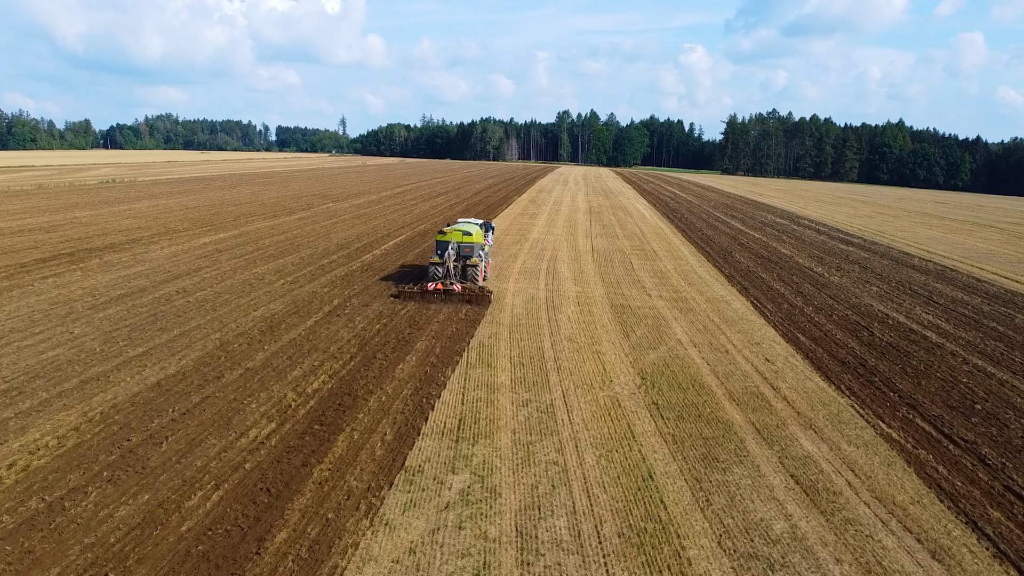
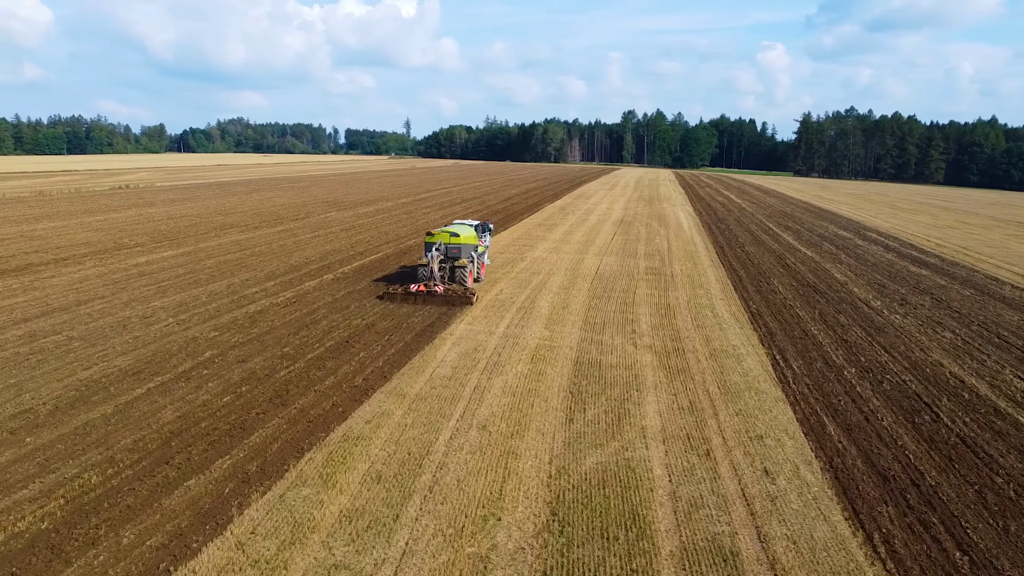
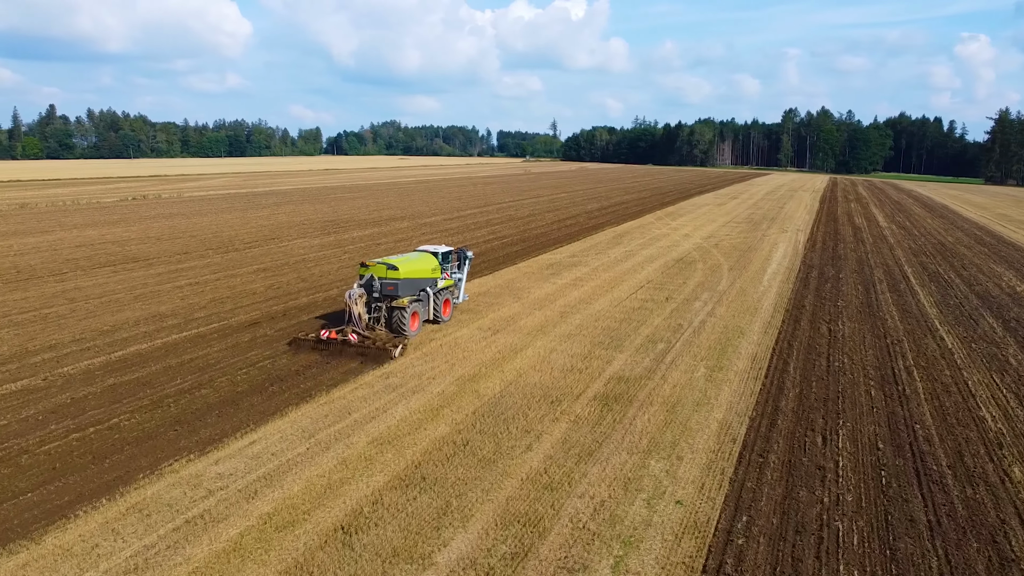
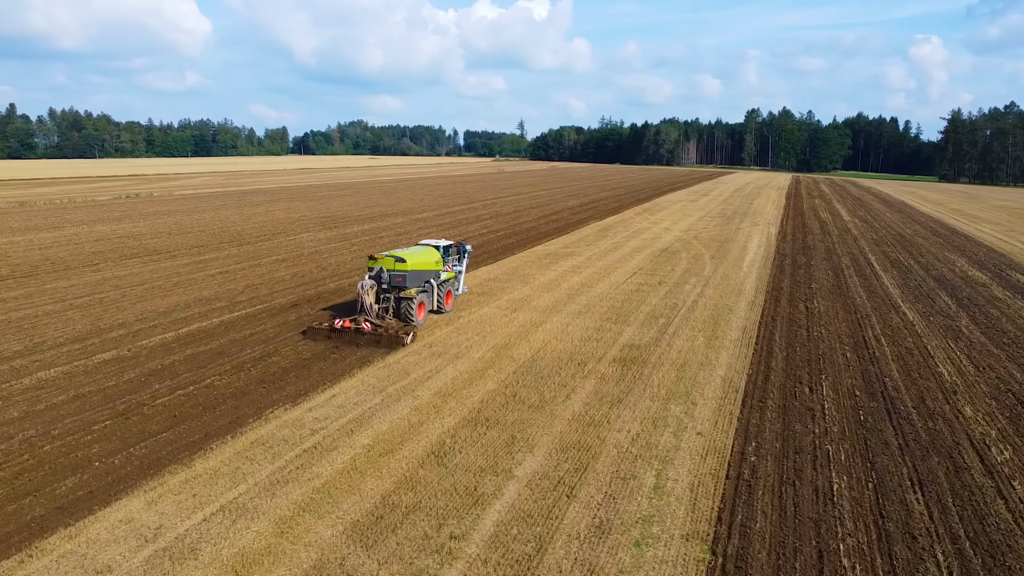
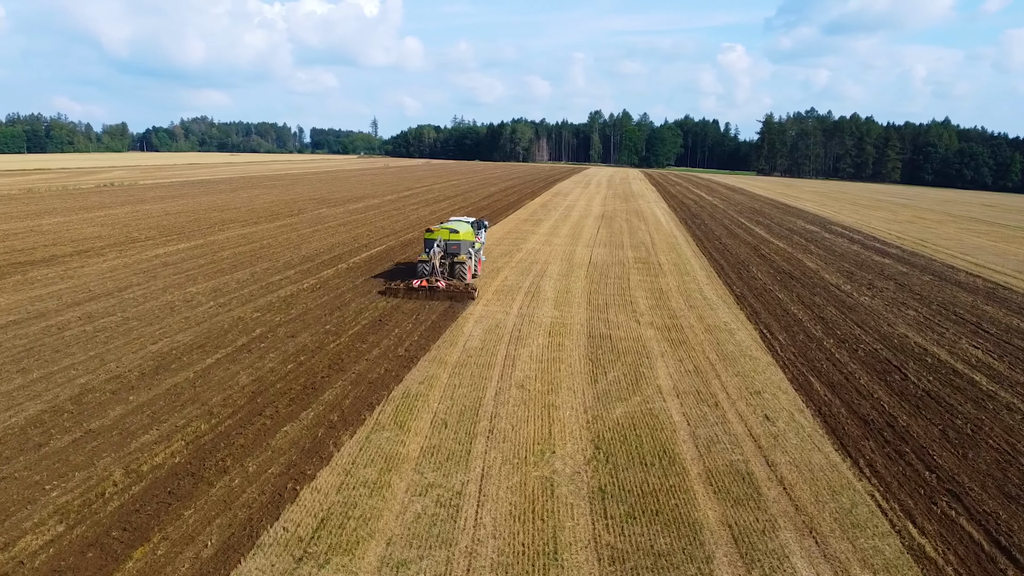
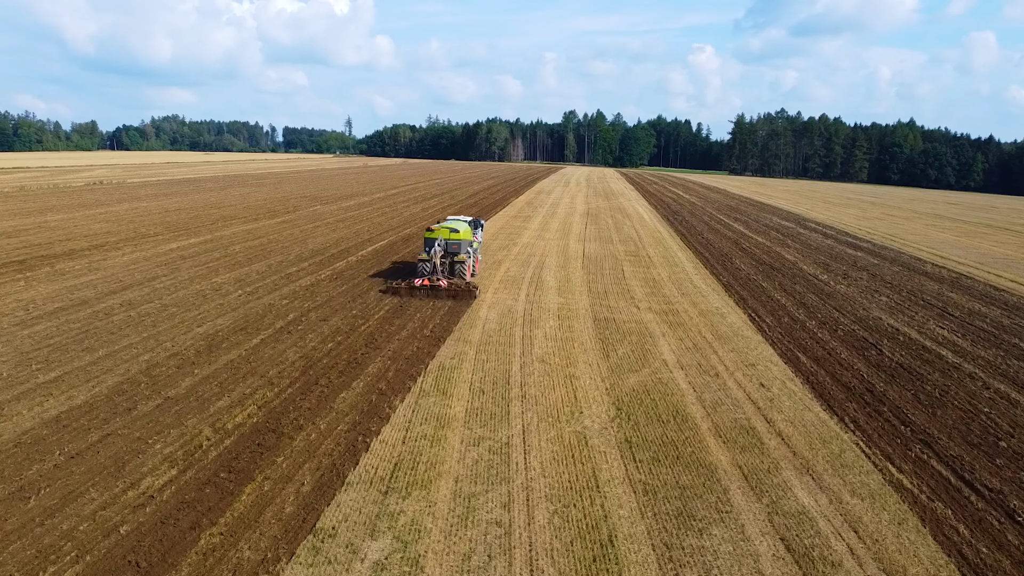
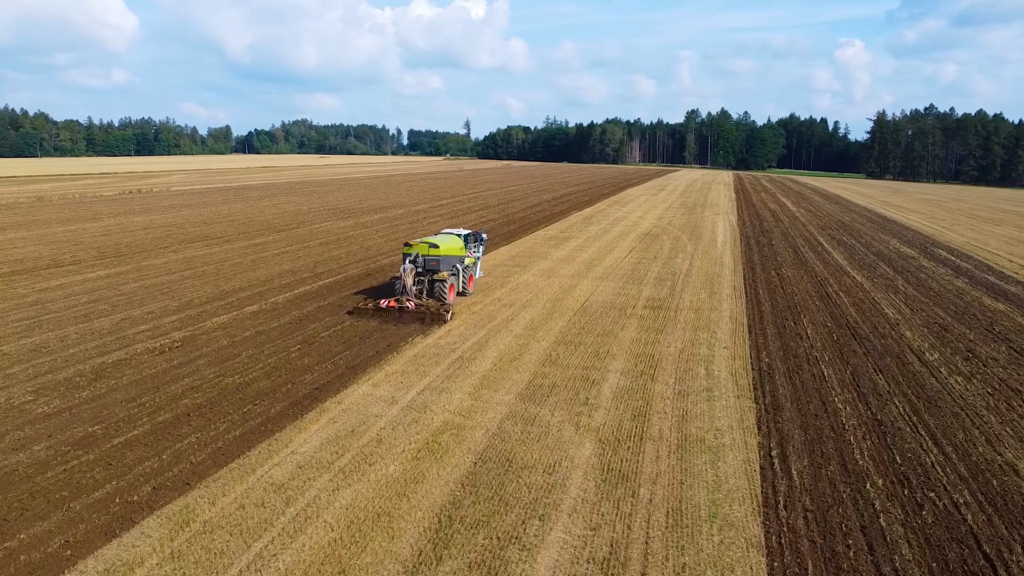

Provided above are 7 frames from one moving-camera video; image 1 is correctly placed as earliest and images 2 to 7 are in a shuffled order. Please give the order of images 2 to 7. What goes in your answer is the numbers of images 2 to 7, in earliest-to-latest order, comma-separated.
6, 5, 2, 7, 4, 3
